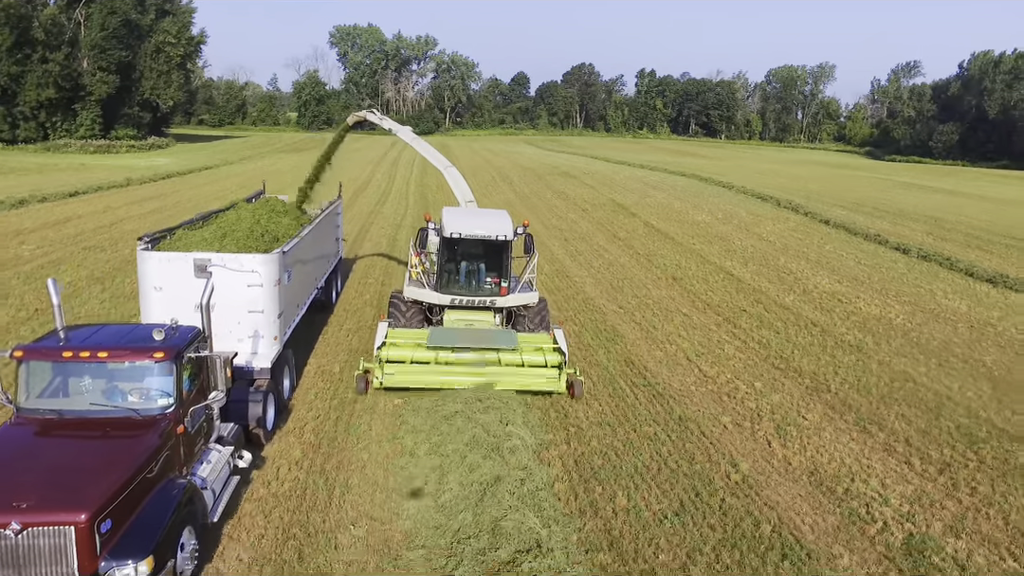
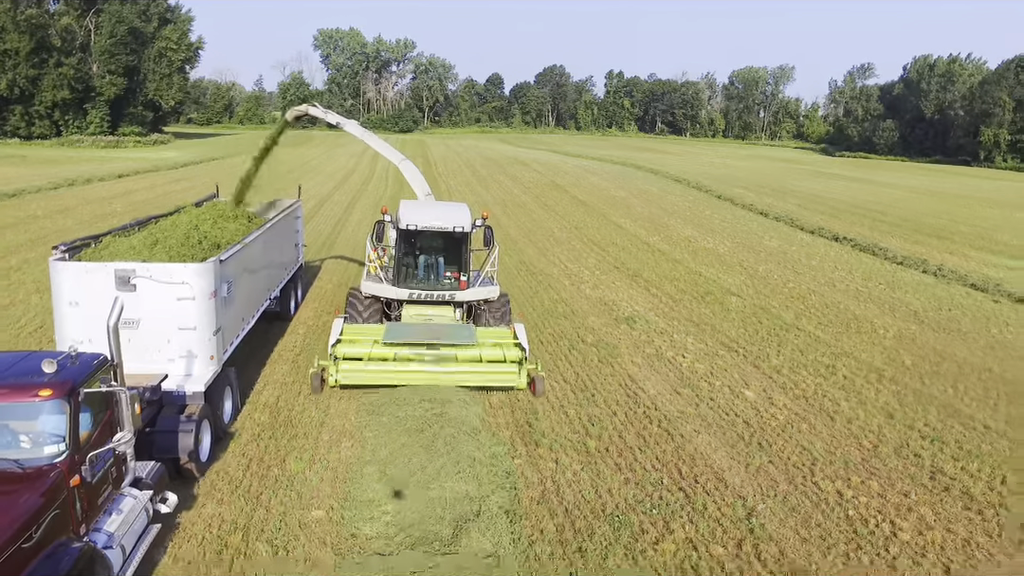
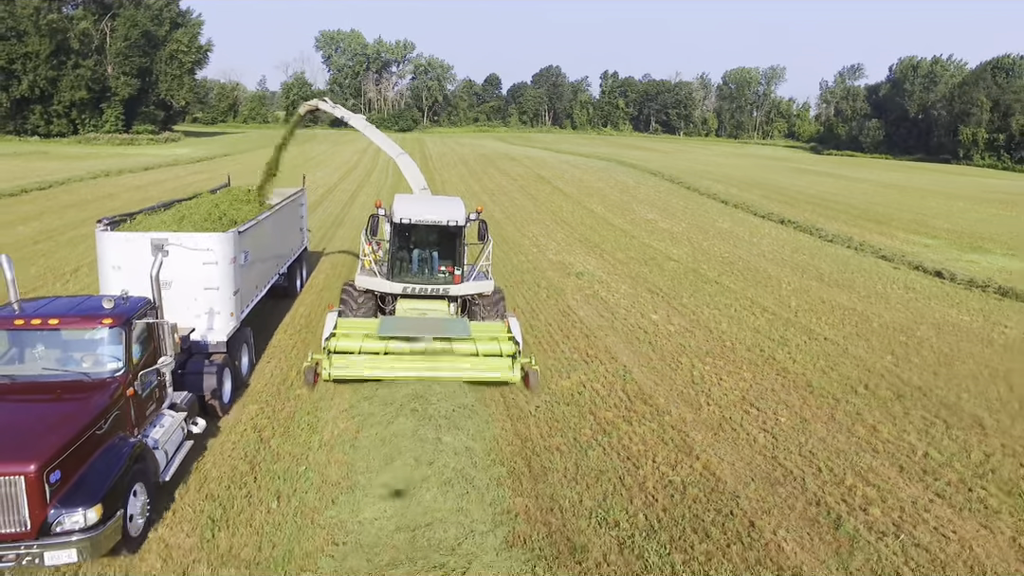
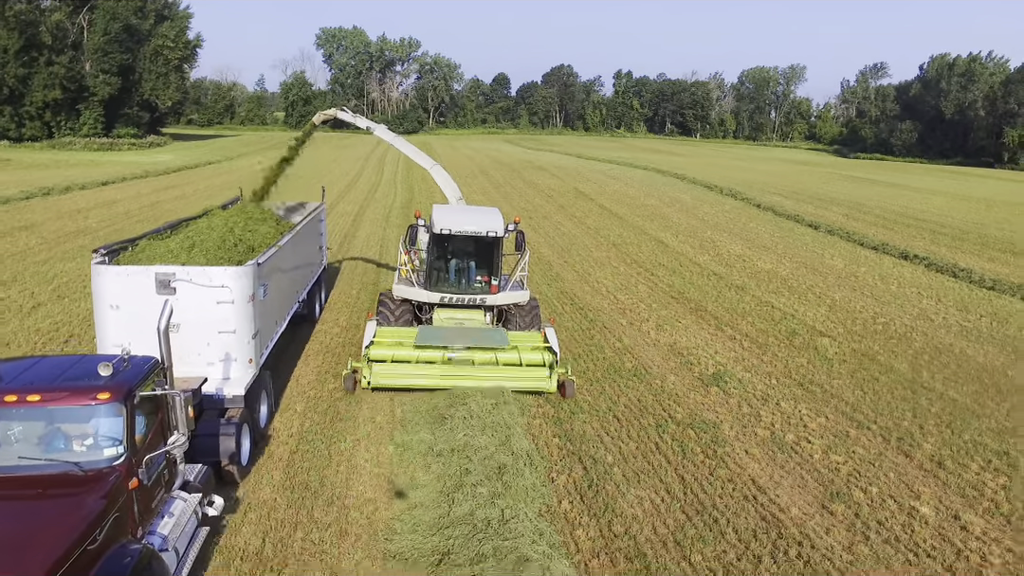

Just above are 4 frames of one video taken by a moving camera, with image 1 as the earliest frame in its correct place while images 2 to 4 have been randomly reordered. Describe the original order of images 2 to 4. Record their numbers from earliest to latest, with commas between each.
4, 2, 3
